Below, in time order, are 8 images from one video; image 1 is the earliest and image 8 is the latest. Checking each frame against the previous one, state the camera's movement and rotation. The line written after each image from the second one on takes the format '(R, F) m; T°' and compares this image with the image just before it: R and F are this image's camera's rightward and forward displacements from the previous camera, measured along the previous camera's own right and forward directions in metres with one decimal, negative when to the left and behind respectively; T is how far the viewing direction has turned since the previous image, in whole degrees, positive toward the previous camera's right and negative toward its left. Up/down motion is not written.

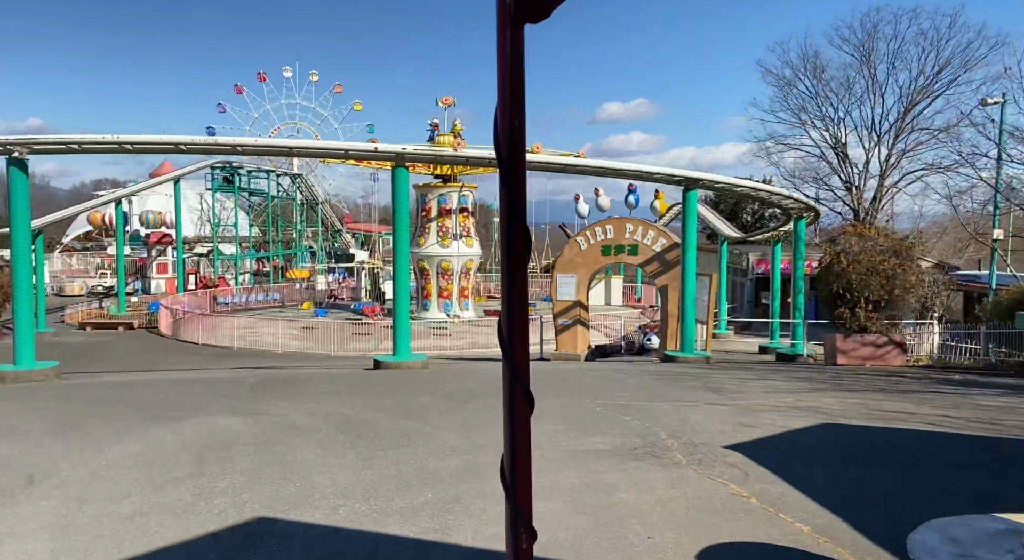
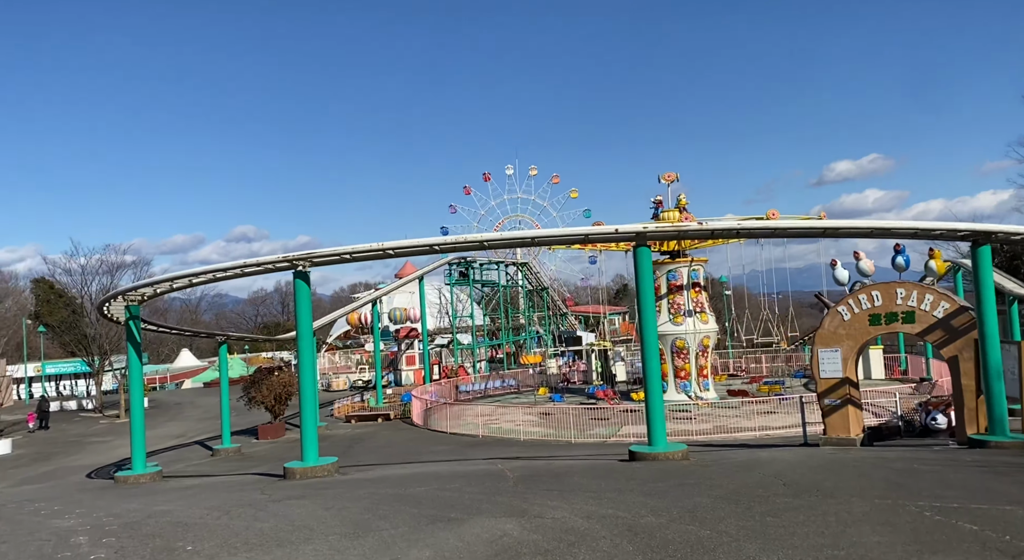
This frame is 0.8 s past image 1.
(-0.4, +0.7) m; -14°
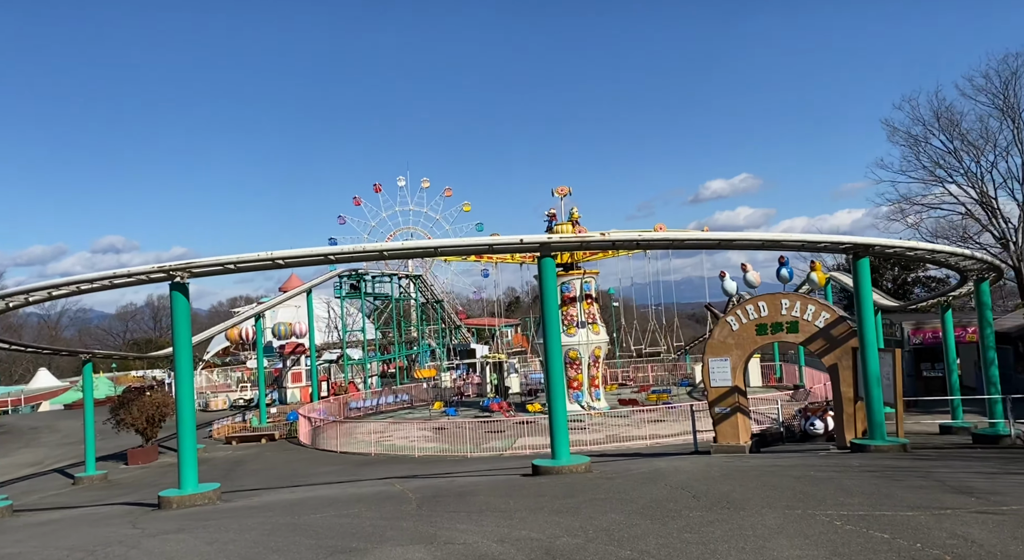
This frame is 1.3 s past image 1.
(-0.1, +0.3) m; +7°
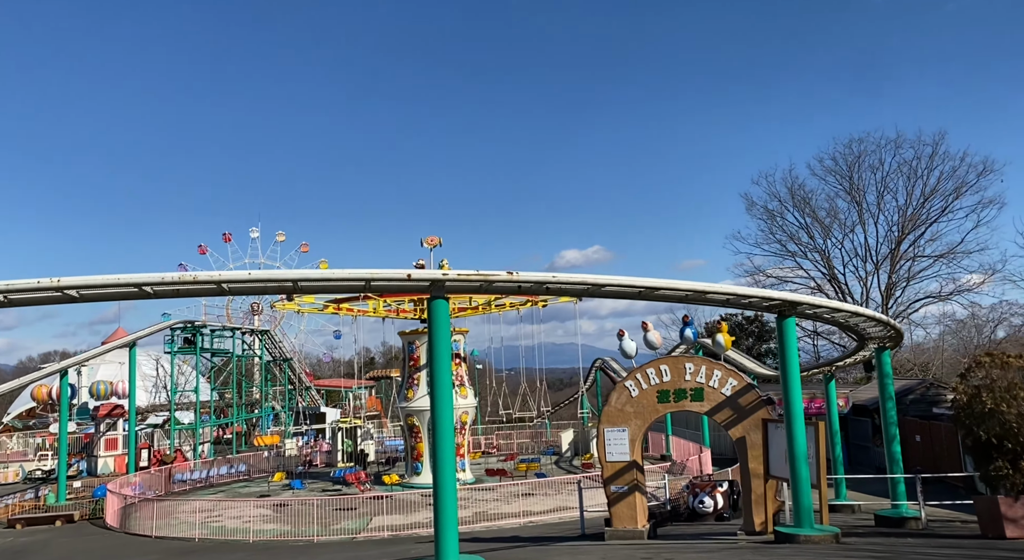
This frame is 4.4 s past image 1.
(-0.2, +2.4) m; +9°
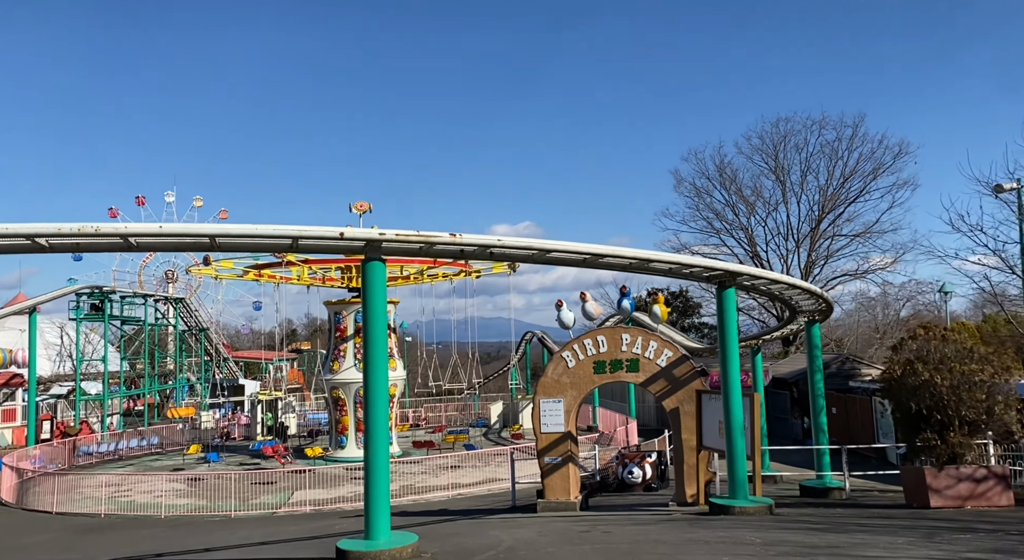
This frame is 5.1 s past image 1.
(-0.1, +0.4) m; +5°
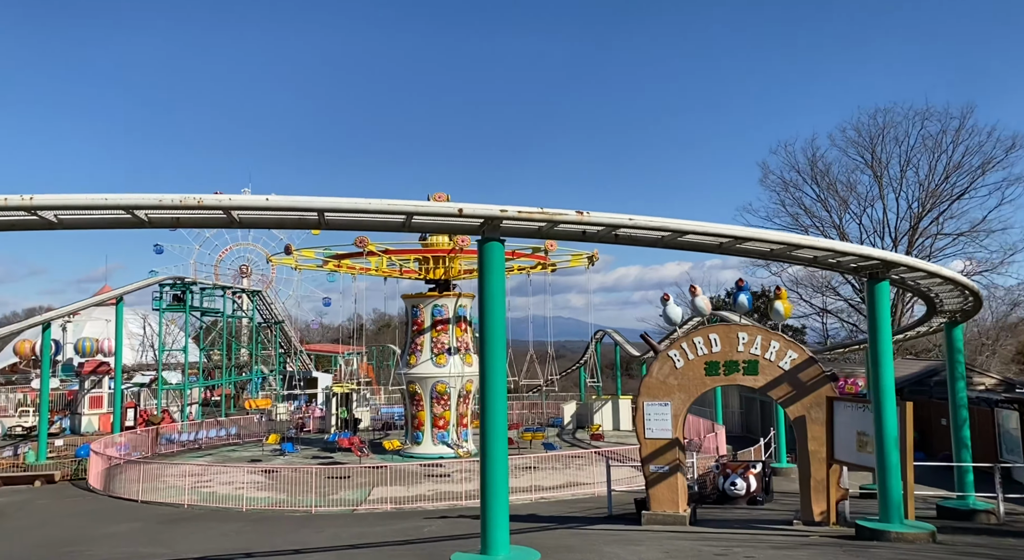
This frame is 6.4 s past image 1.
(-0.6, +1.0) m; -4°
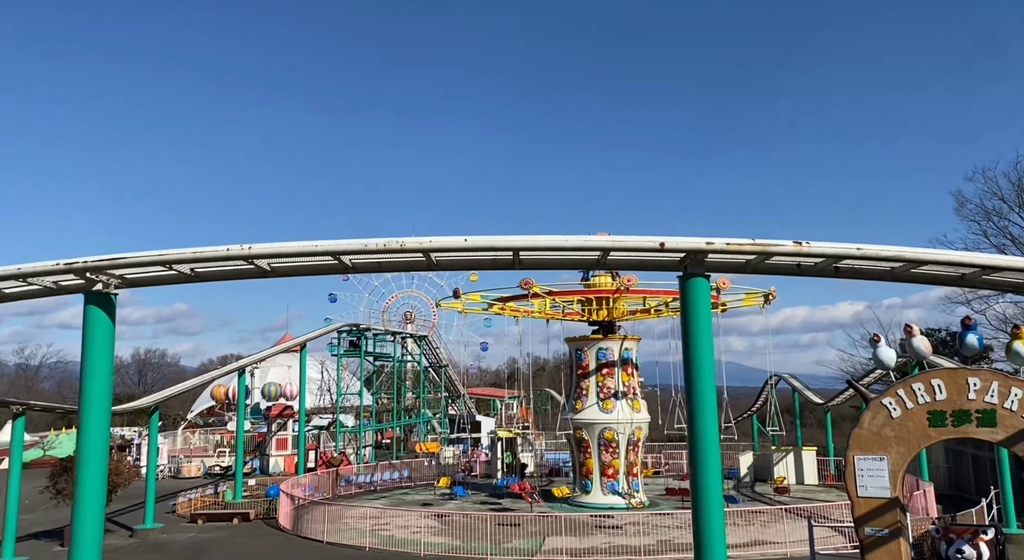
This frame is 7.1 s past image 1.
(-0.4, +0.6) m; -10°
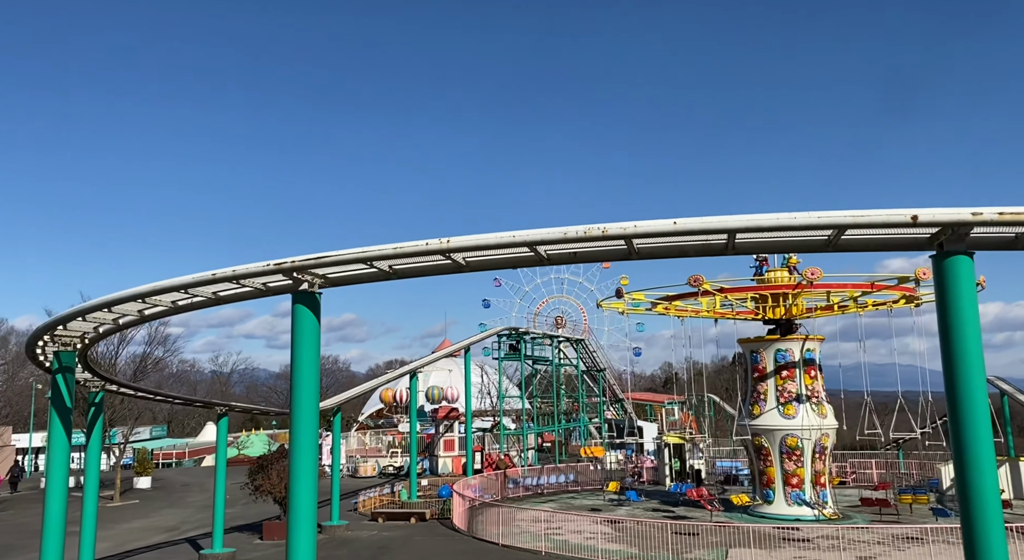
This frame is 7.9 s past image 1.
(-0.5, +0.6) m; -10°
